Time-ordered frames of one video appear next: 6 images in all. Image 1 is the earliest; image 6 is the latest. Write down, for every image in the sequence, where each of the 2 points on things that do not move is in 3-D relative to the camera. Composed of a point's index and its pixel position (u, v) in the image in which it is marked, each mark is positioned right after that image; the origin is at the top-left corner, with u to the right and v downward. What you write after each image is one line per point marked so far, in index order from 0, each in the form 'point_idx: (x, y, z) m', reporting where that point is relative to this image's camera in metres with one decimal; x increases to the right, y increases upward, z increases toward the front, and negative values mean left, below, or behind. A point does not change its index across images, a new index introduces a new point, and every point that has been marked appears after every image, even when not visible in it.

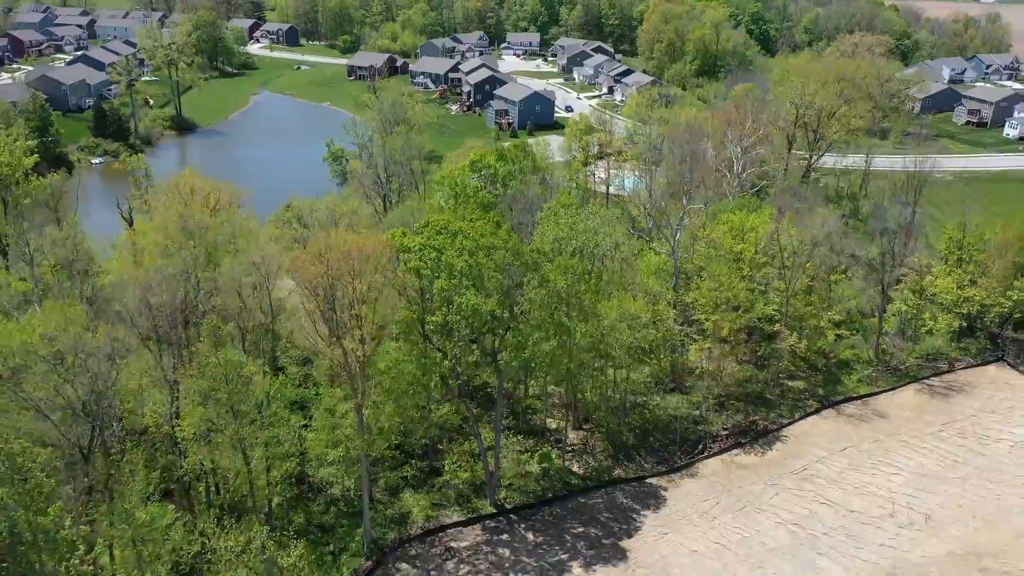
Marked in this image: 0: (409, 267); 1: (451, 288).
0: (-2.5, +0.4, +20.1) m
1: (-1.5, -0.1, +19.9) m
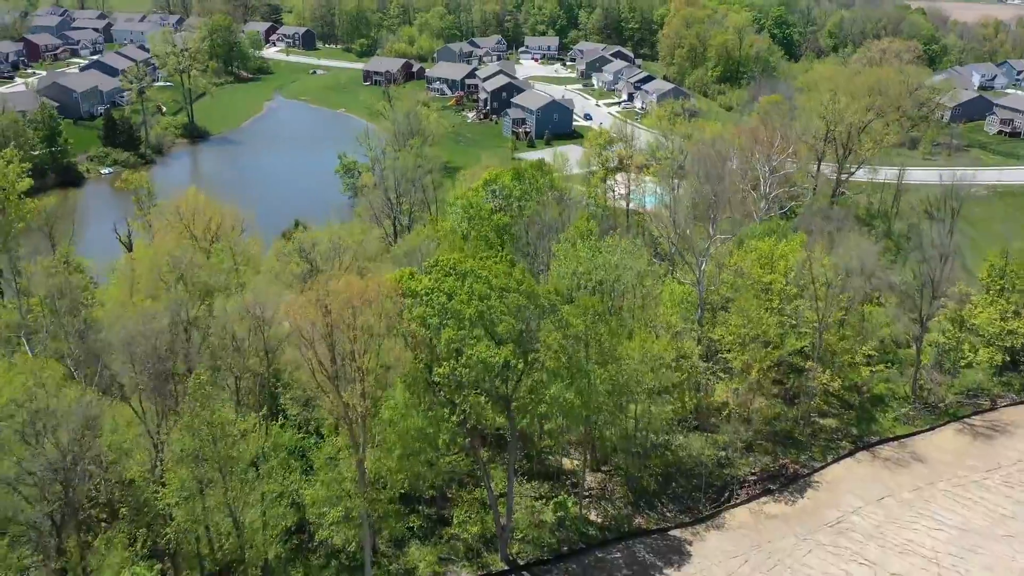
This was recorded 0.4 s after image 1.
0: (-2.2, -0.6, +18.6) m
1: (-1.2, -1.1, +18.4) m
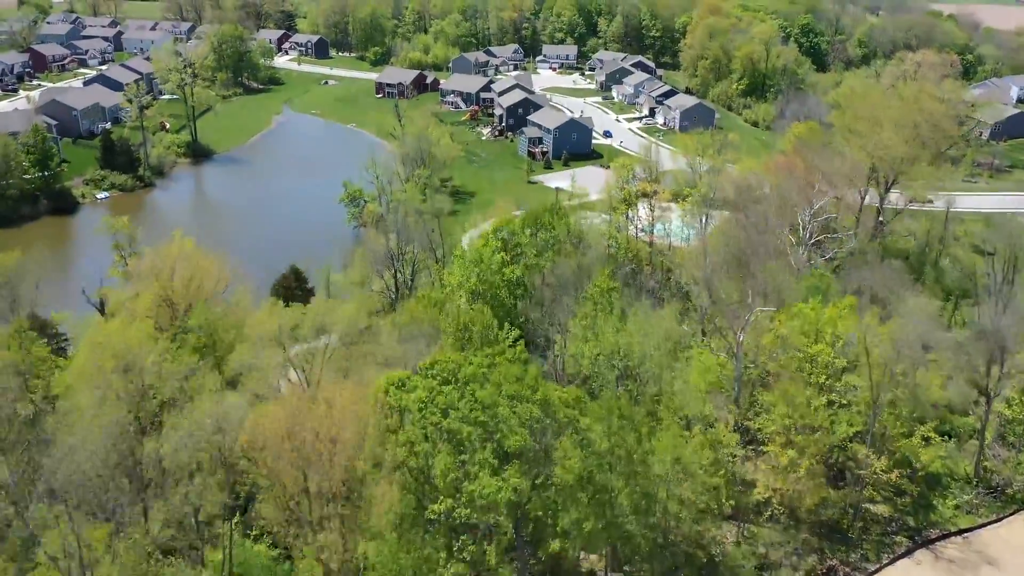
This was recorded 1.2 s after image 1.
0: (-2.0, -2.7, +15.5) m
1: (-1.0, -3.2, +15.3) m
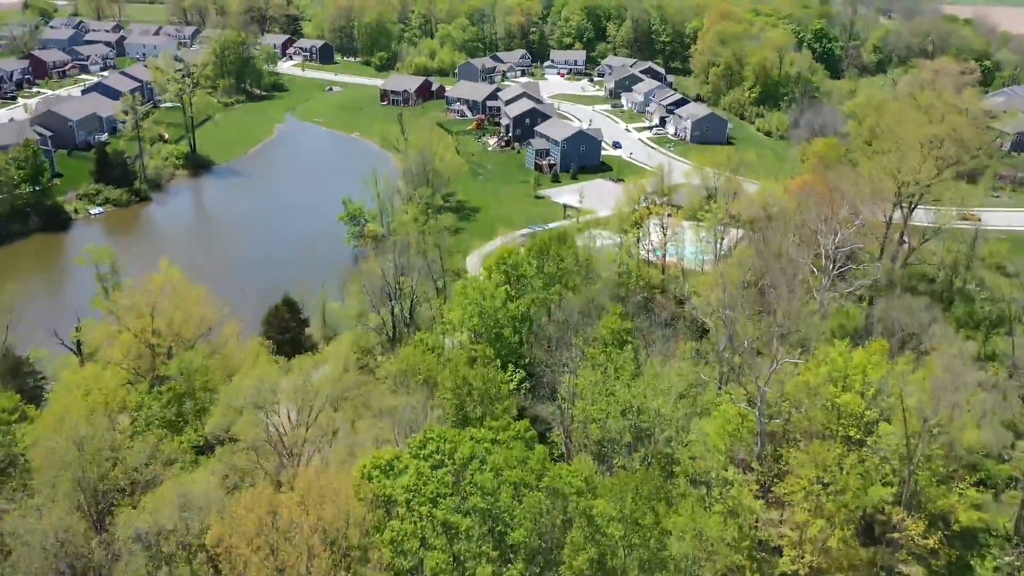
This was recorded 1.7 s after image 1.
0: (-2.0, -4.0, +13.7) m
1: (-1.0, -4.5, +13.4) m
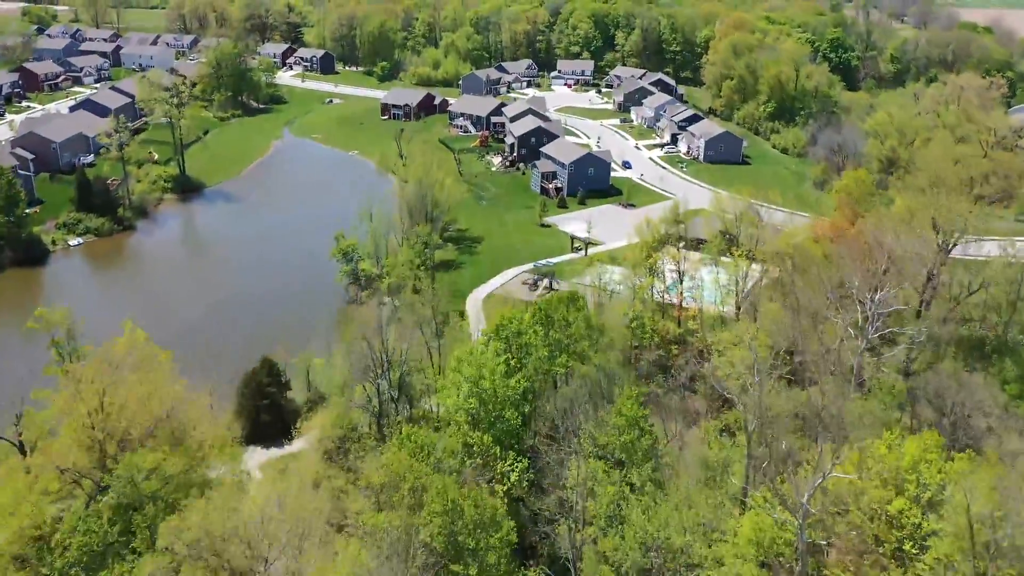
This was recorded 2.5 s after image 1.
0: (-2.1, -6.1, +10.6) m
1: (-1.0, -6.6, +10.3) m
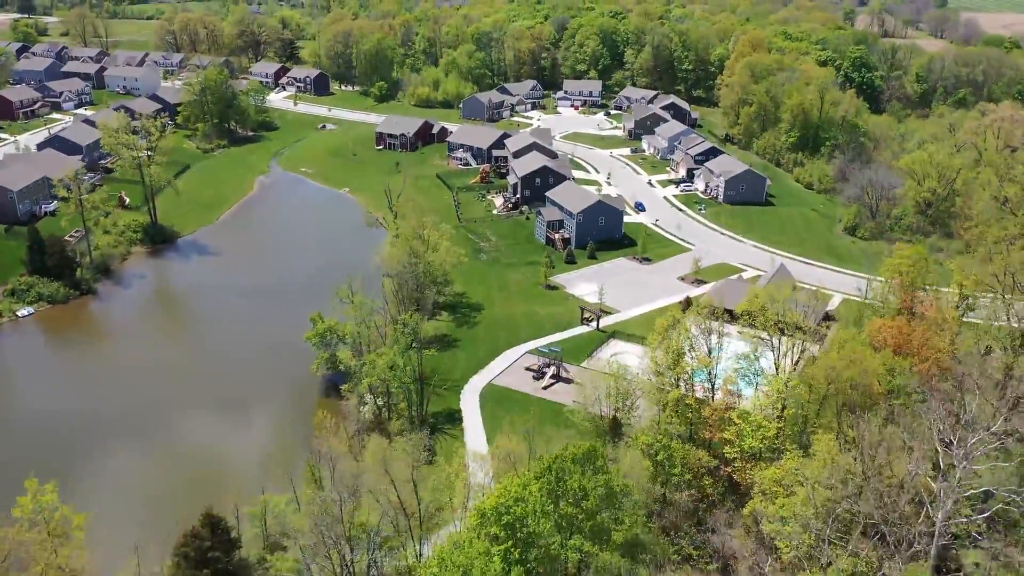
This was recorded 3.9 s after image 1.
0: (-2.2, -10.1, +5.0) m
1: (-1.1, -10.6, +4.7) m
